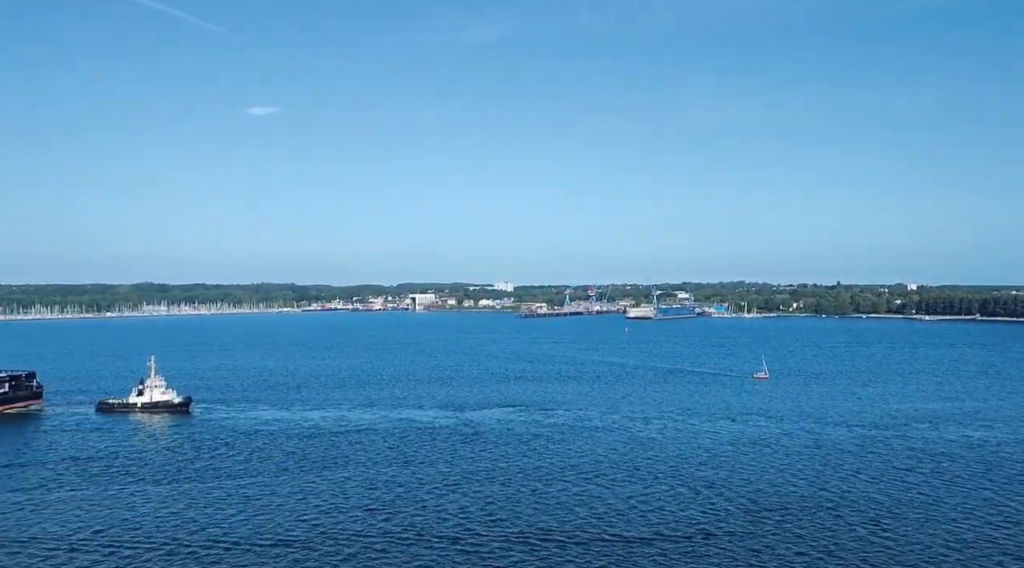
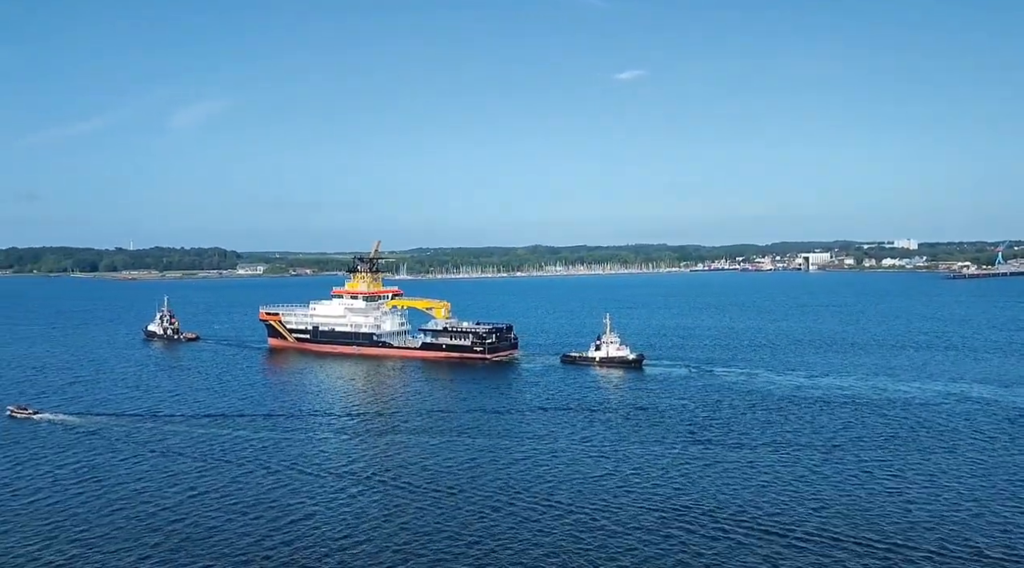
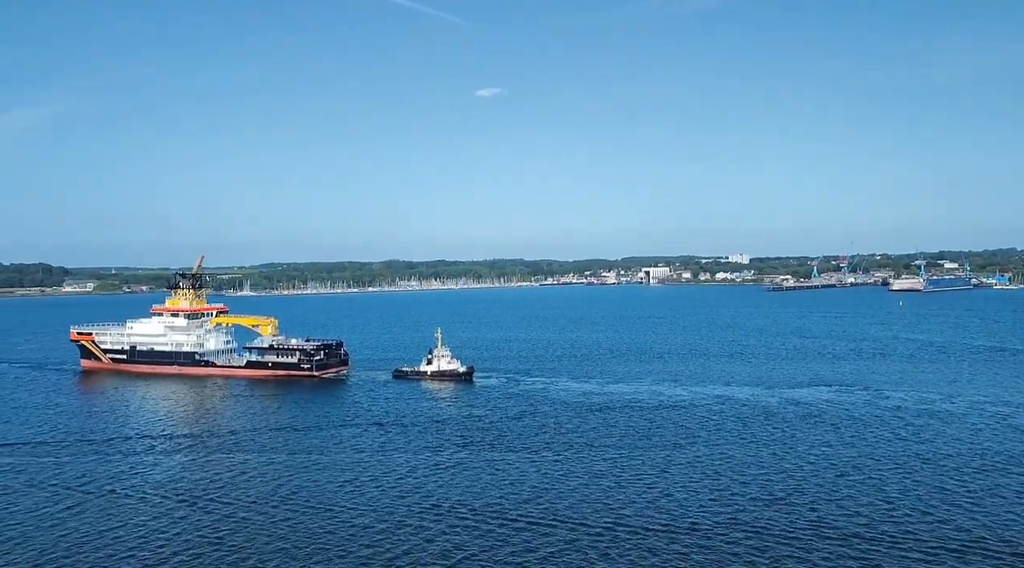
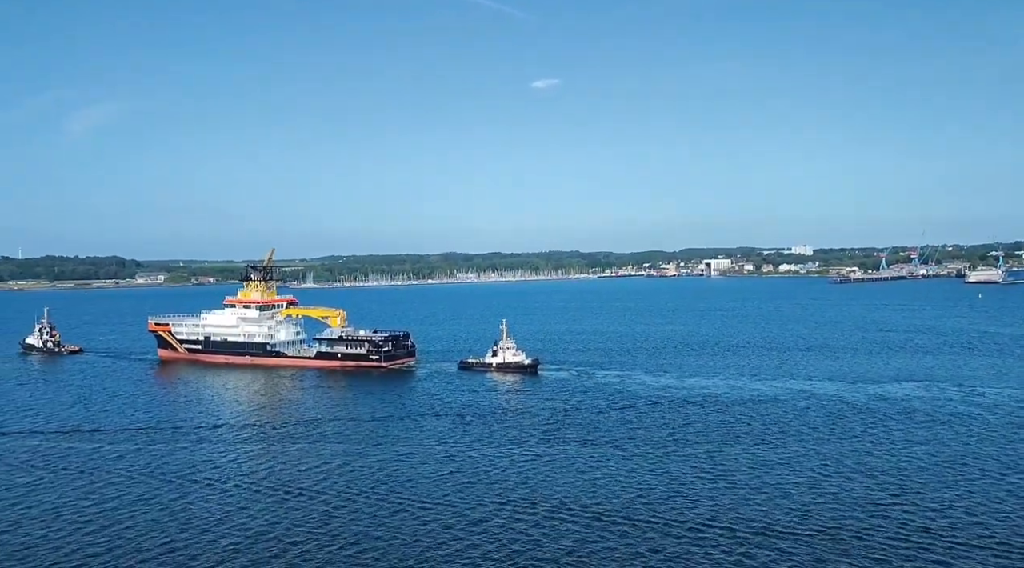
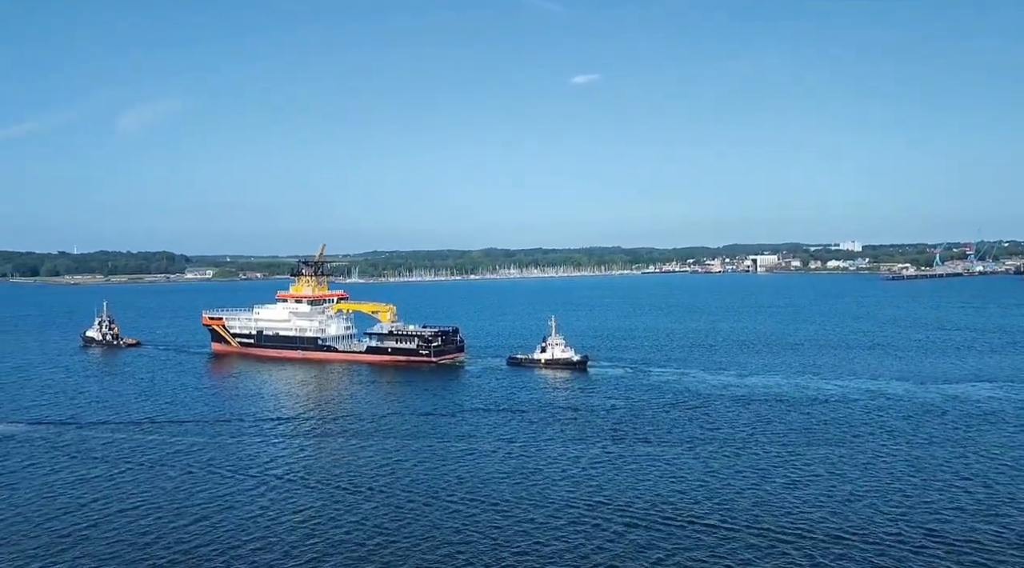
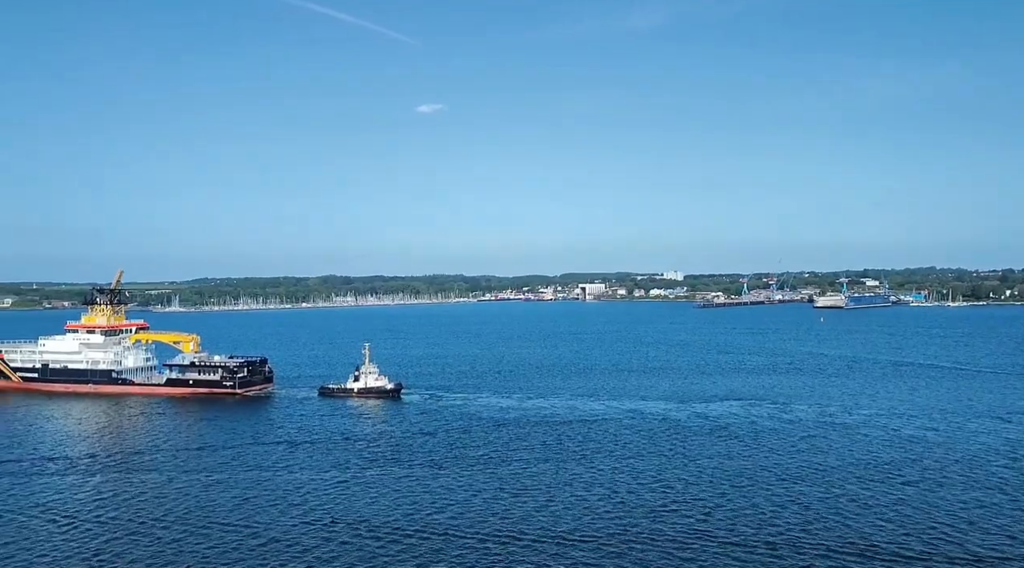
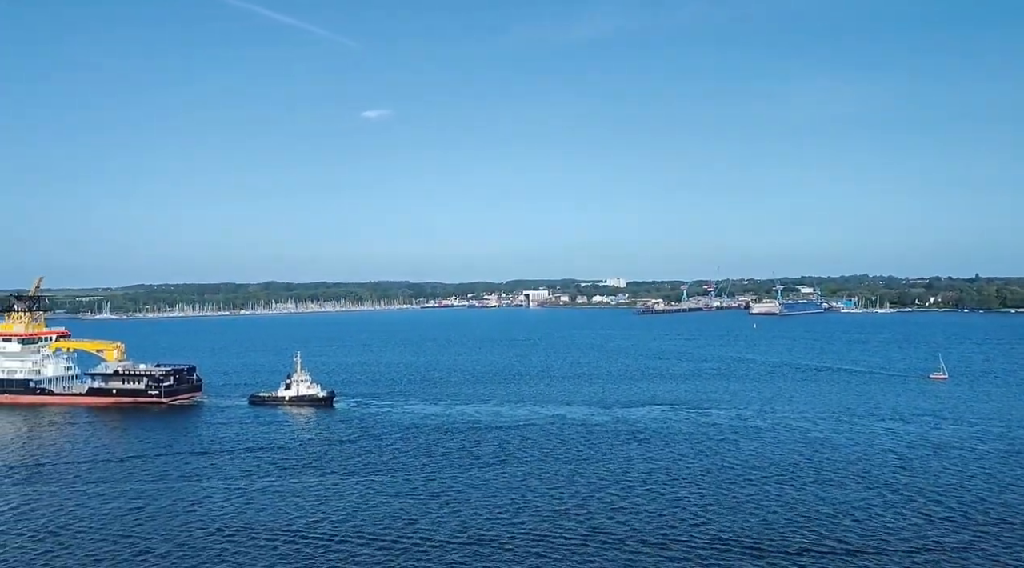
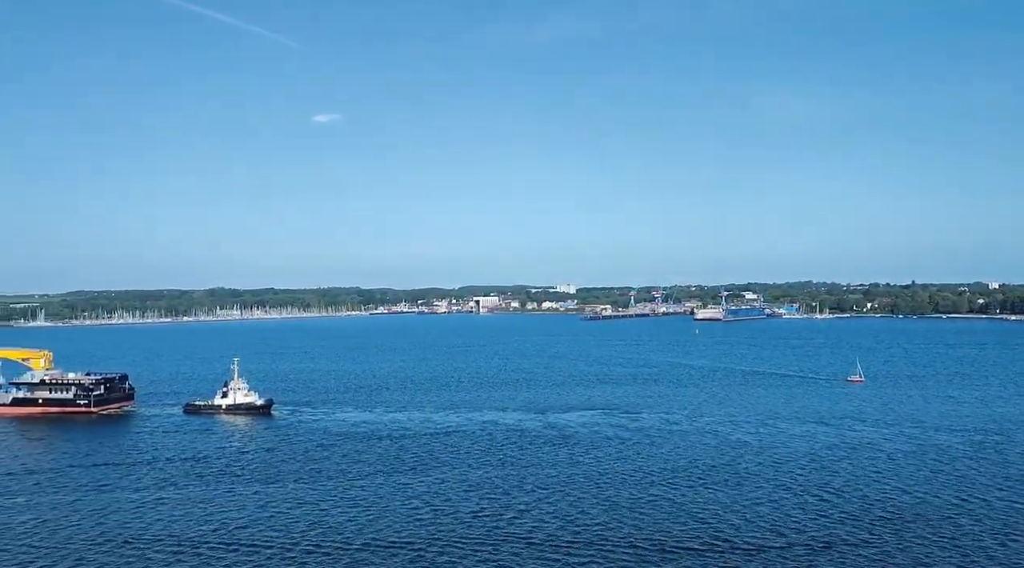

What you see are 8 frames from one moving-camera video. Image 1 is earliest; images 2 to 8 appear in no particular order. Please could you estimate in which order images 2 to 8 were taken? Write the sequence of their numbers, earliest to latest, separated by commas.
8, 7, 6, 3, 4, 5, 2
